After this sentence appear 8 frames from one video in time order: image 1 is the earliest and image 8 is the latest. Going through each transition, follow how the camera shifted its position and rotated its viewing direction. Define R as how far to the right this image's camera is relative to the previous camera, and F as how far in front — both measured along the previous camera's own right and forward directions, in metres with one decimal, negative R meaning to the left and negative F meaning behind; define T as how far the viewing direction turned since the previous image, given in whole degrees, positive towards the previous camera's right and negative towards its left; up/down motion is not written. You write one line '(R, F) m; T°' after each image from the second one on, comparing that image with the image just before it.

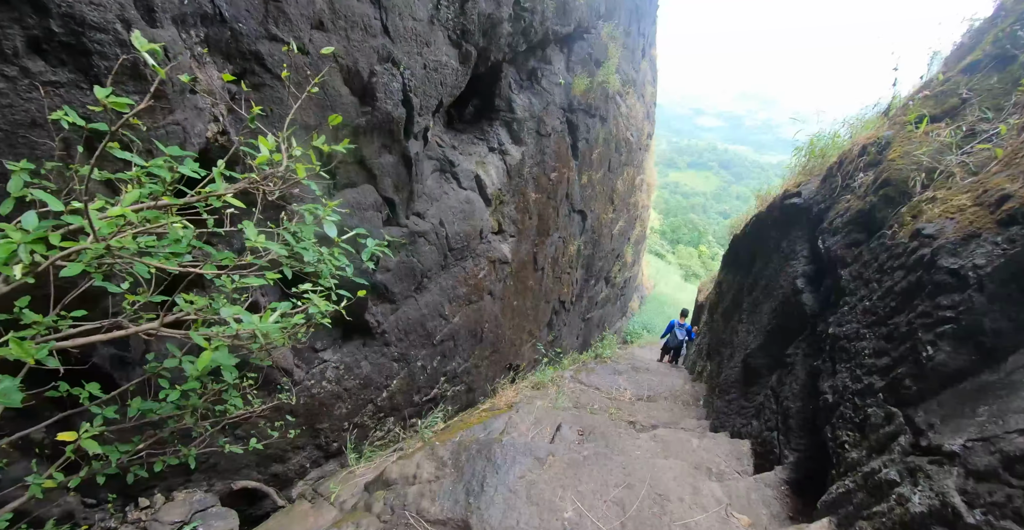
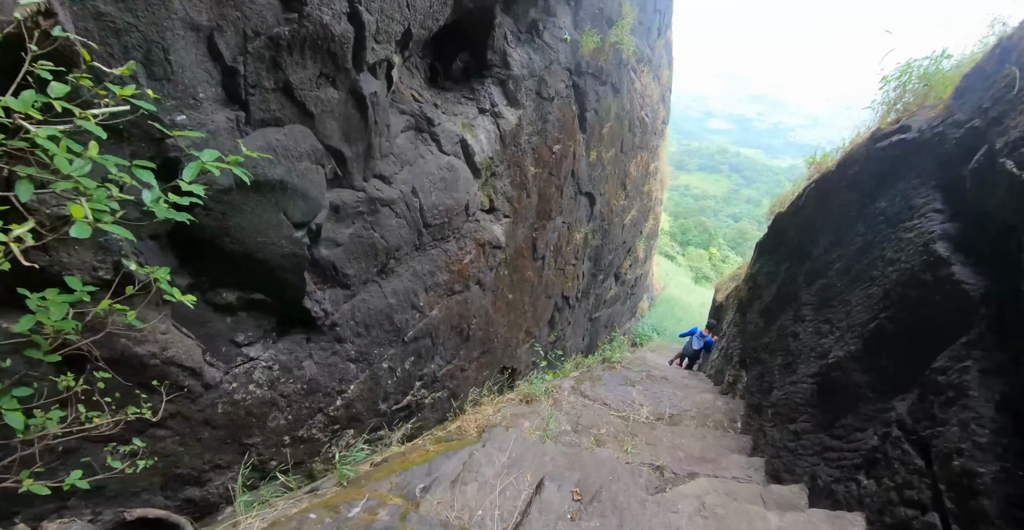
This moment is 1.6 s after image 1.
(+0.2, +0.8) m; -1°
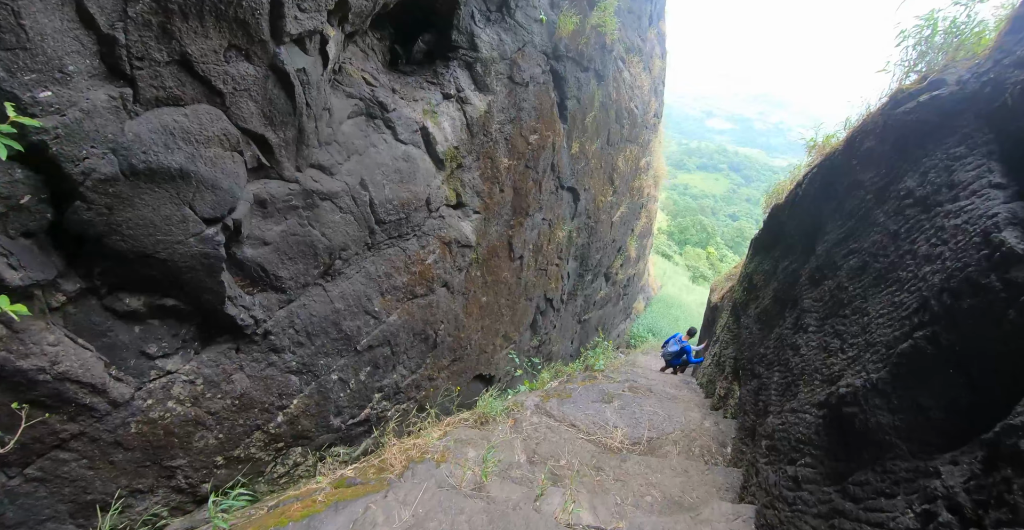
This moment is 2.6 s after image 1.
(+0.3, +0.4) m; 0°
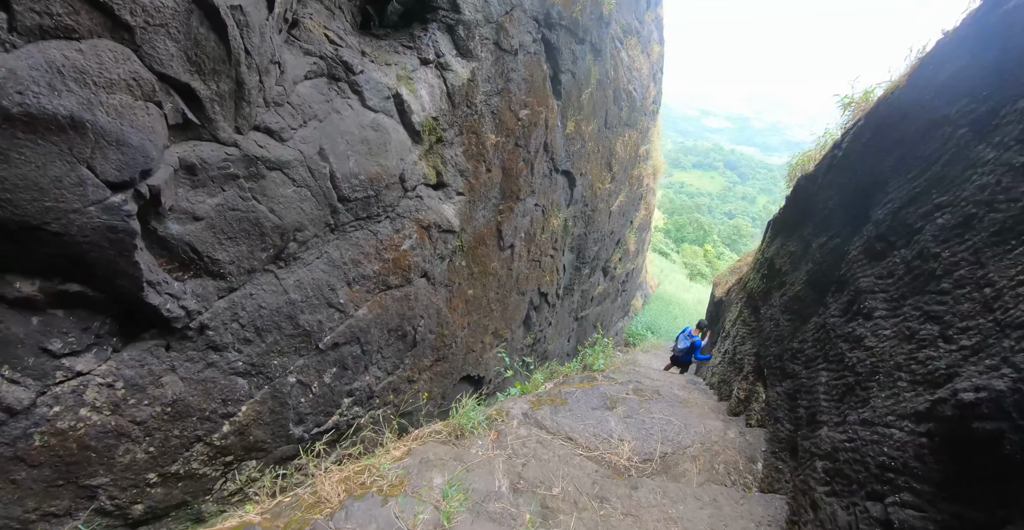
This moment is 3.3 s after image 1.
(+0.1, +0.4) m; 0°
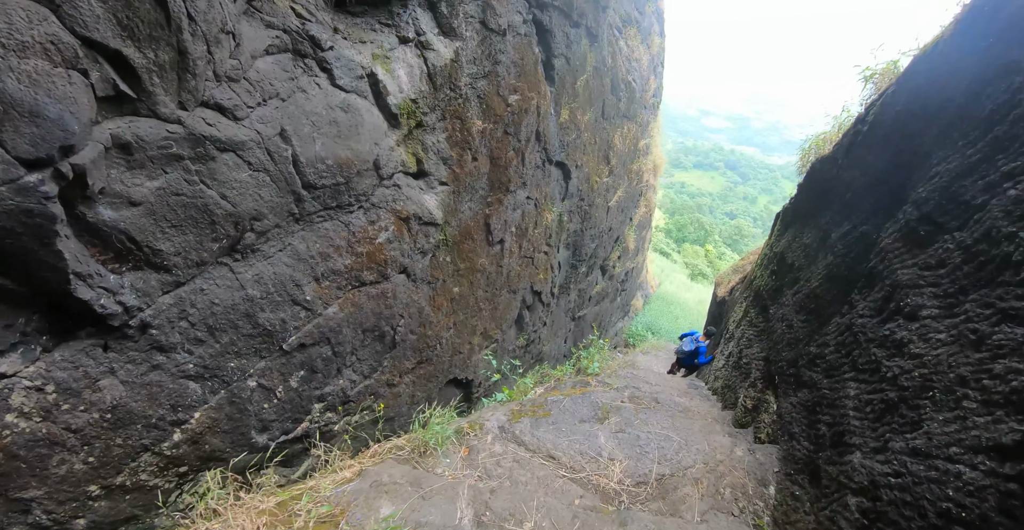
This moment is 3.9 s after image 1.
(+0.1, +0.3) m; 0°
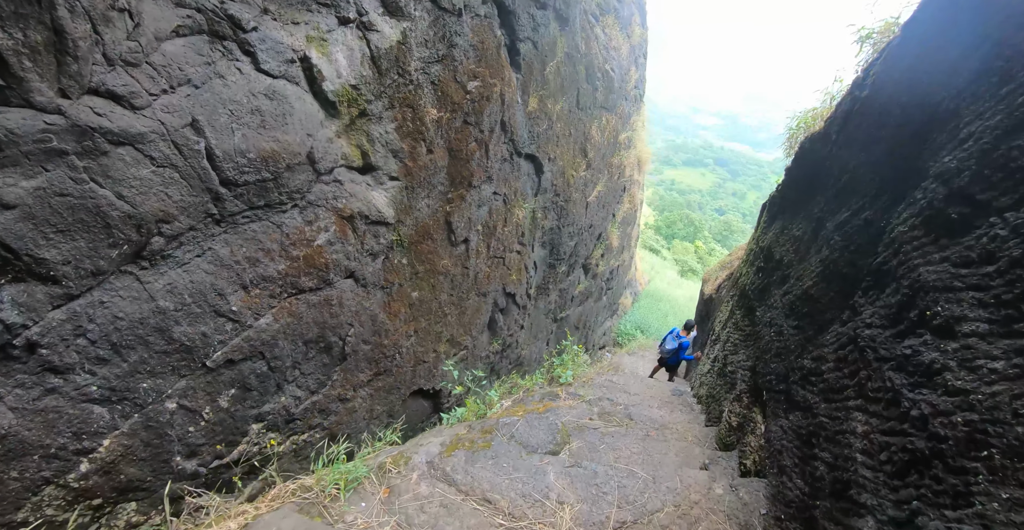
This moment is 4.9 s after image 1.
(+0.2, +0.3) m; +1°
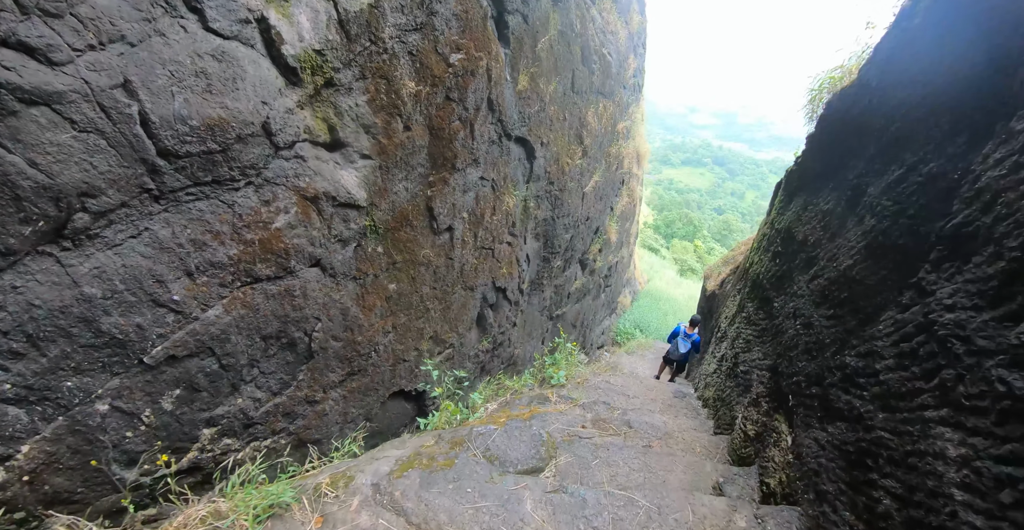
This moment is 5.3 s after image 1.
(+0.1, +0.3) m; 0°
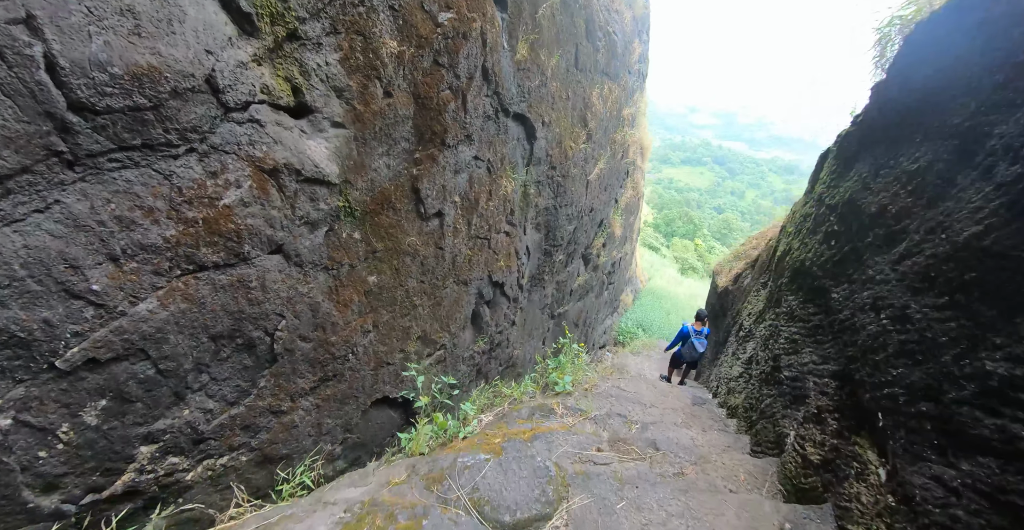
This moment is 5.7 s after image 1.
(0.0, +0.4) m; 0°
